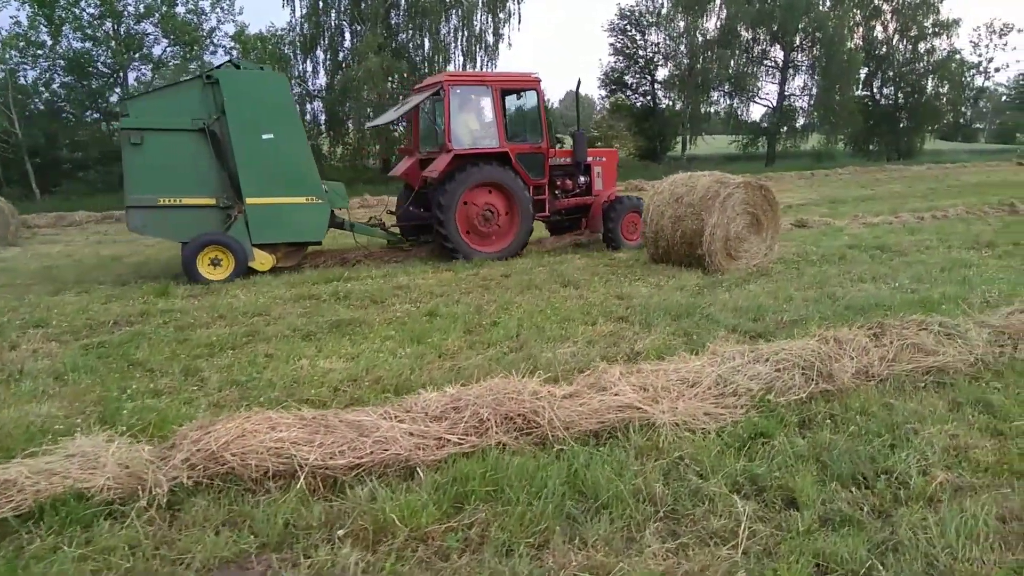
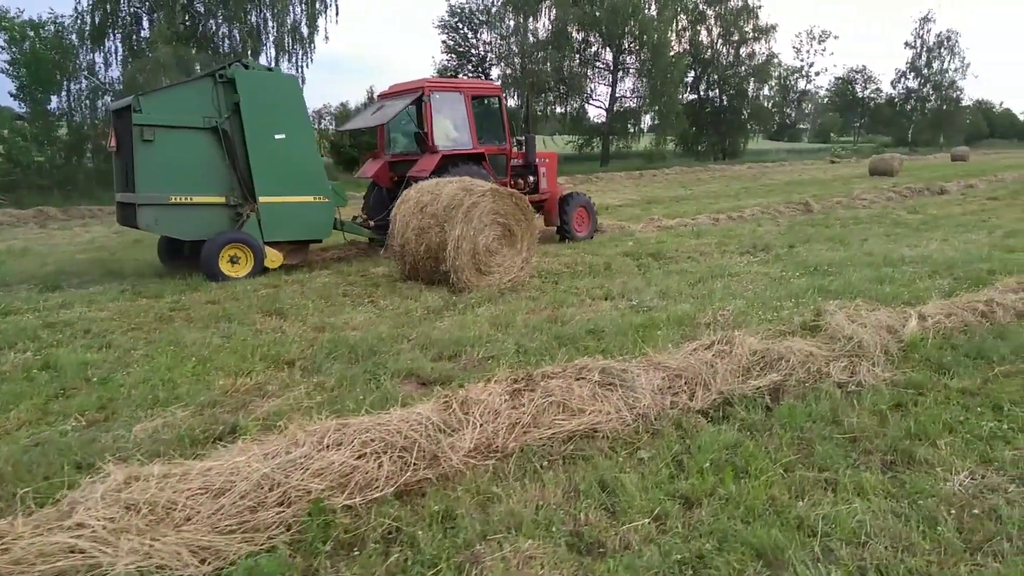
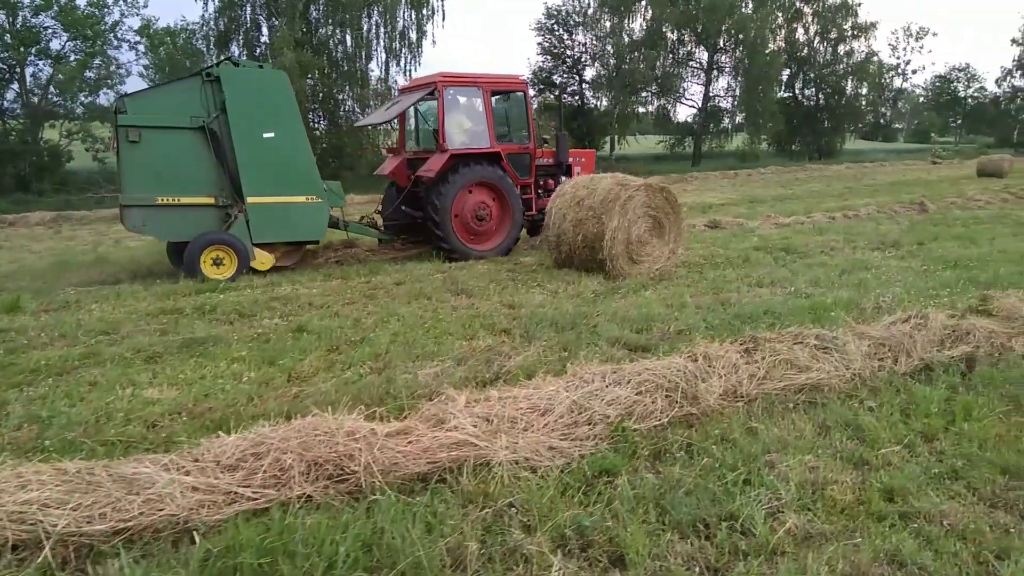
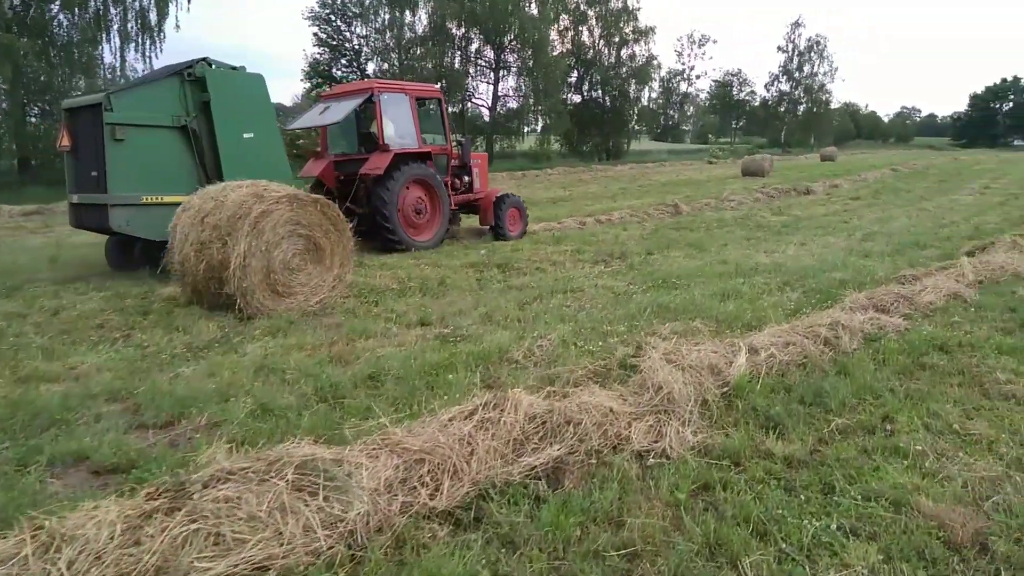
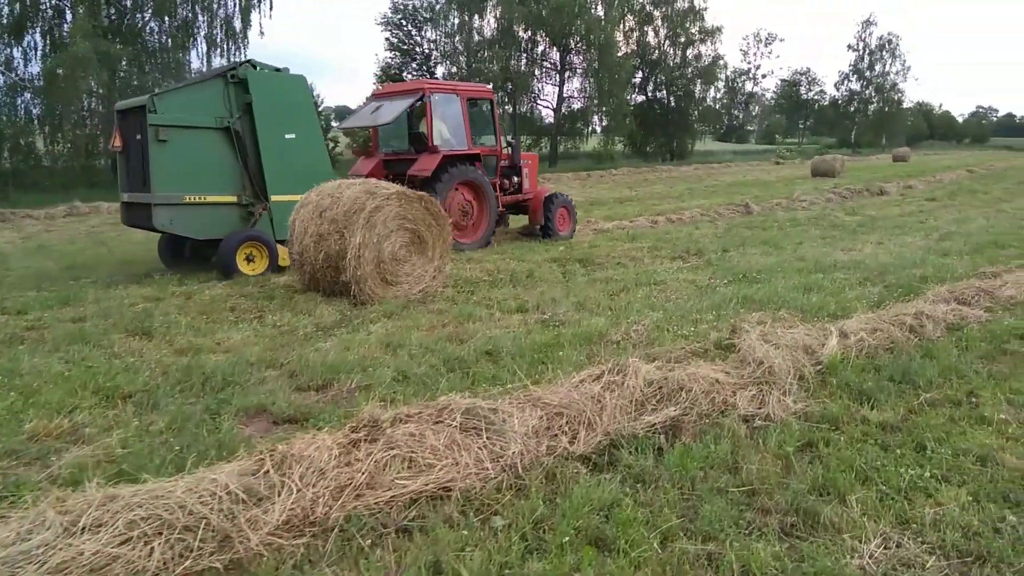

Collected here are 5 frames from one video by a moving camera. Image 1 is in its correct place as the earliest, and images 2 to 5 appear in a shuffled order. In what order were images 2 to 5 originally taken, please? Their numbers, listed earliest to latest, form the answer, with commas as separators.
3, 2, 5, 4
